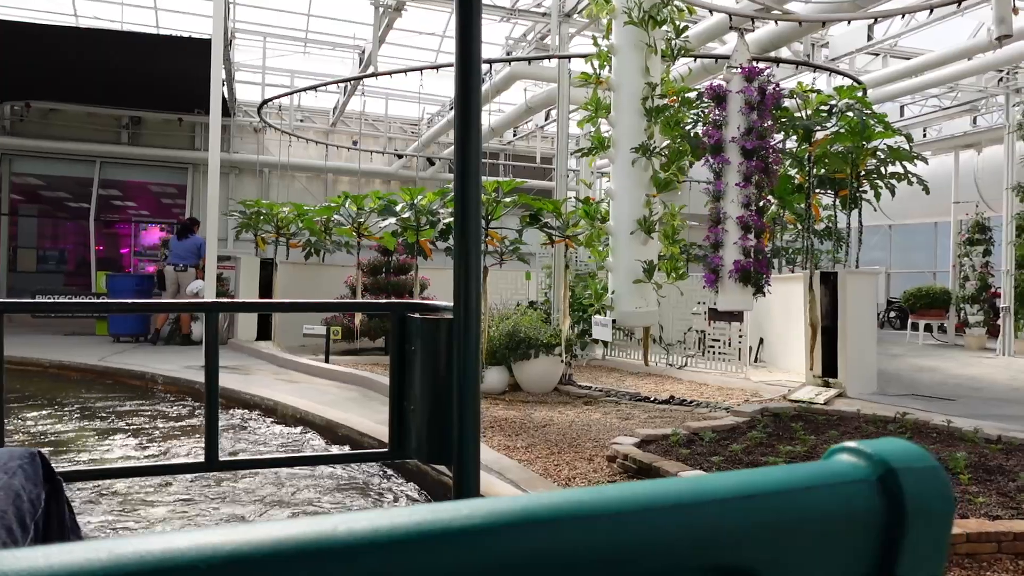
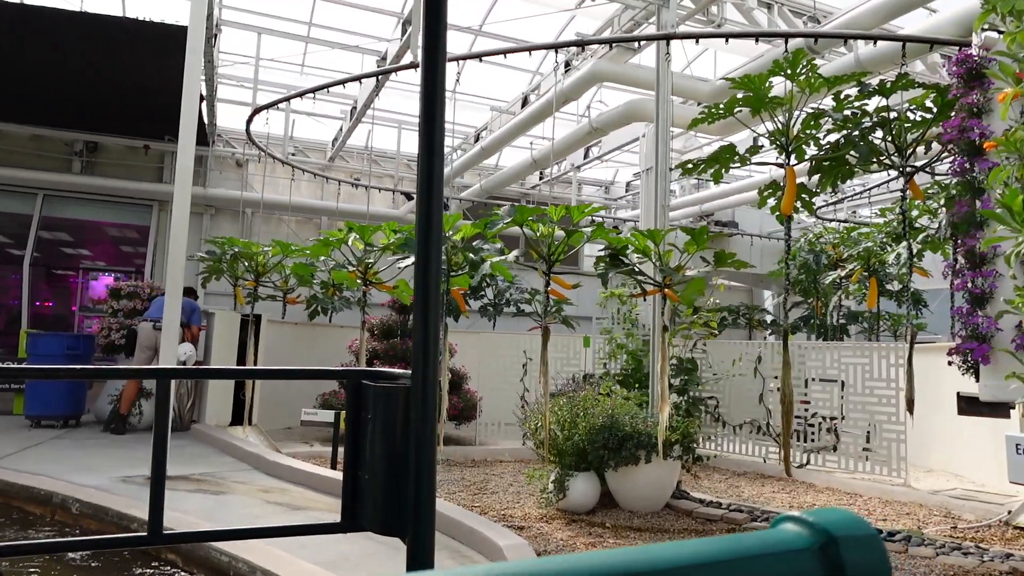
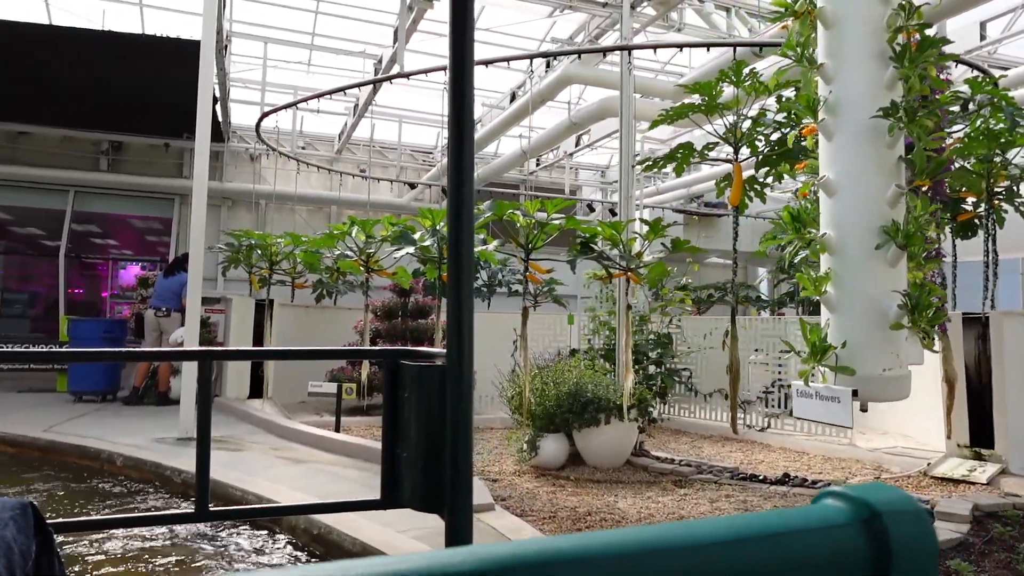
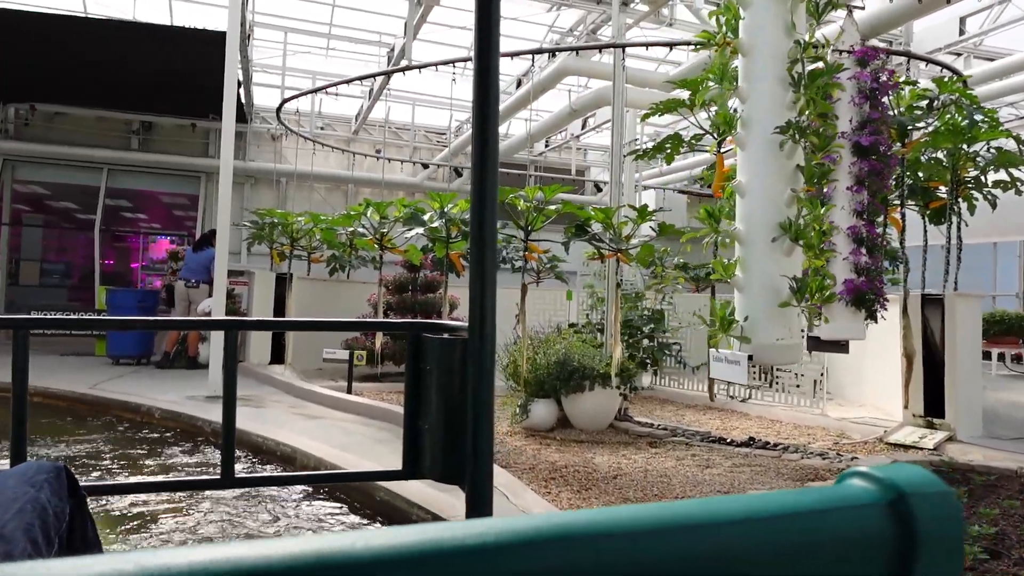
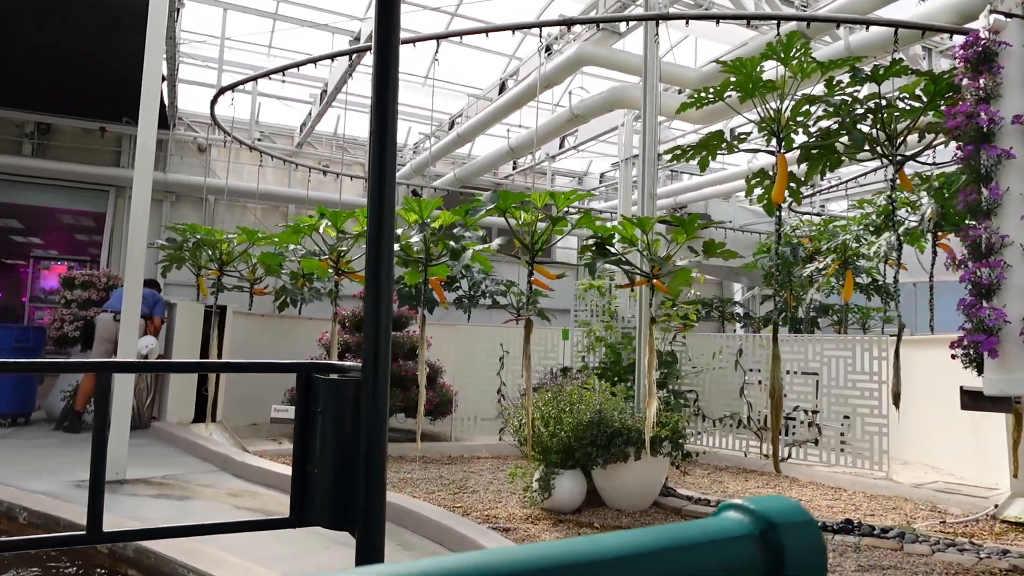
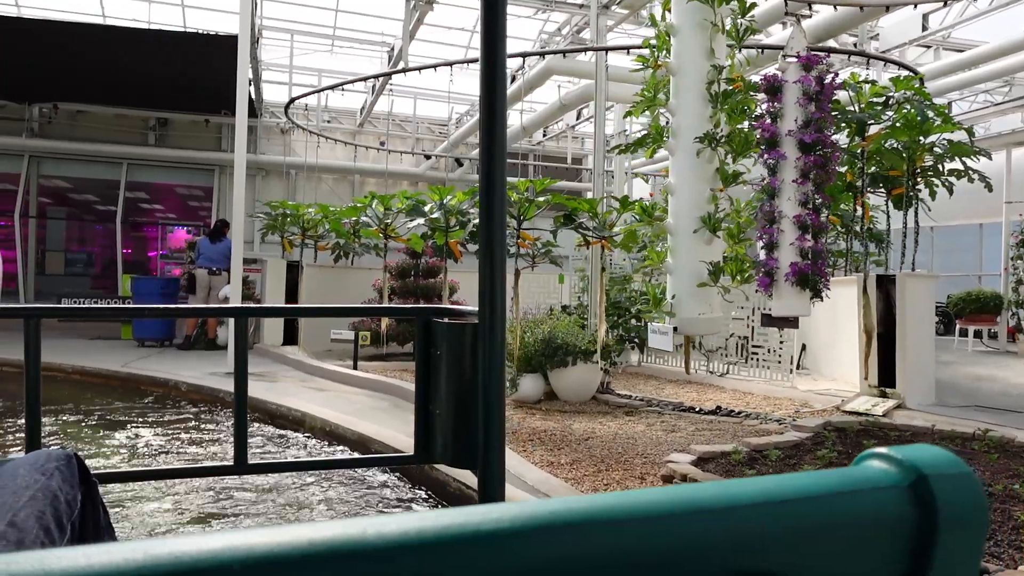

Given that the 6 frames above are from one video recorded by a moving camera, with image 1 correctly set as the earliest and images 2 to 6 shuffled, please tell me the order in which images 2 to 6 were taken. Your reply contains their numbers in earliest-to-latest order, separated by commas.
6, 4, 3, 2, 5
